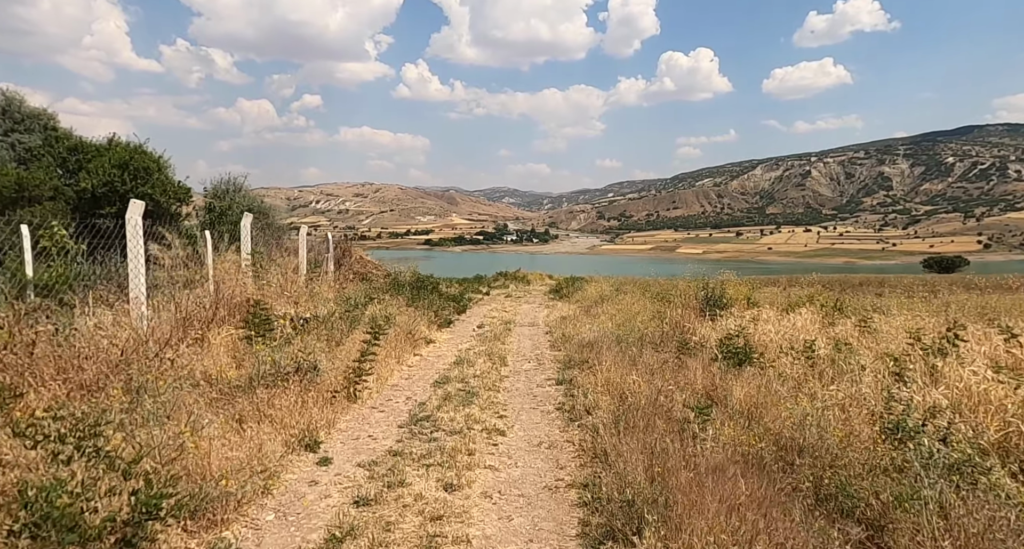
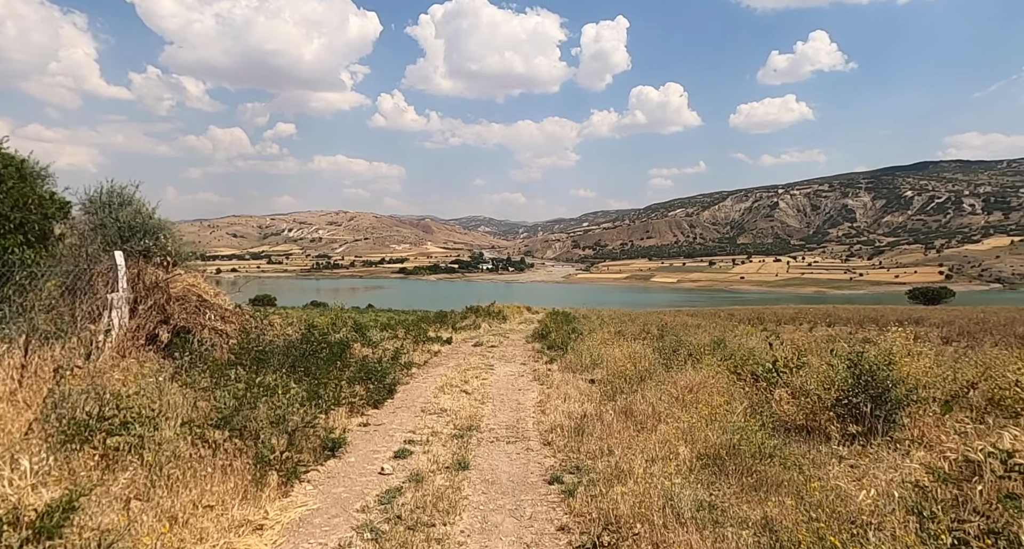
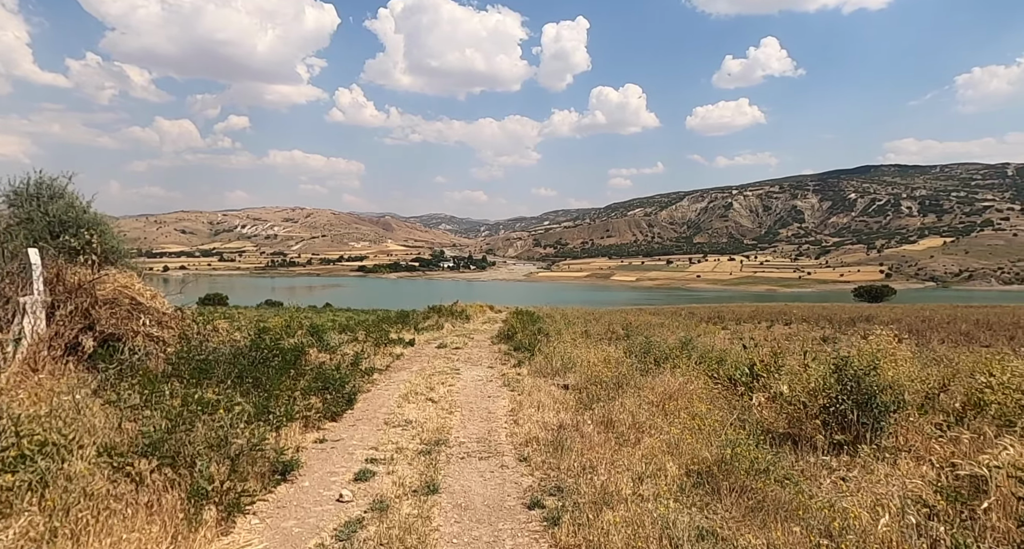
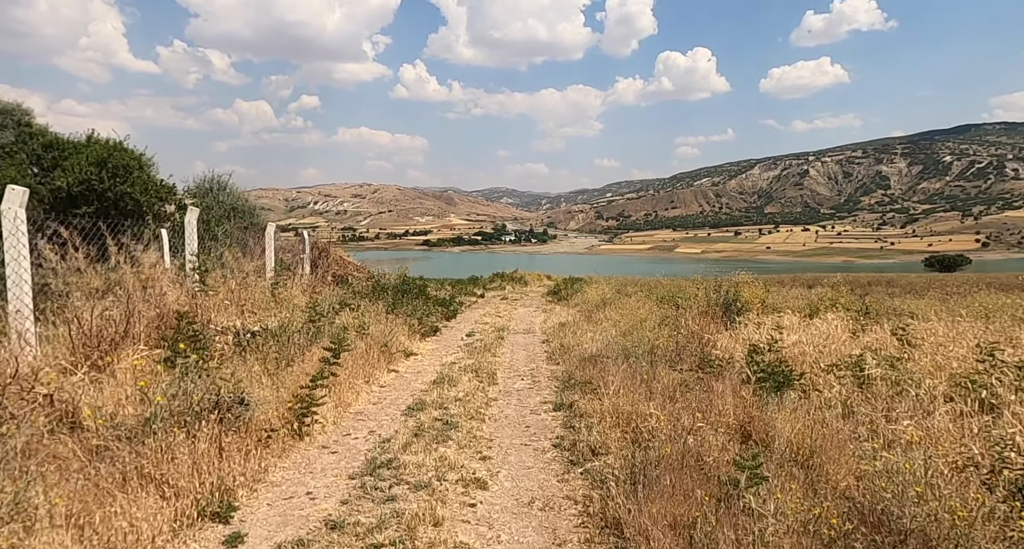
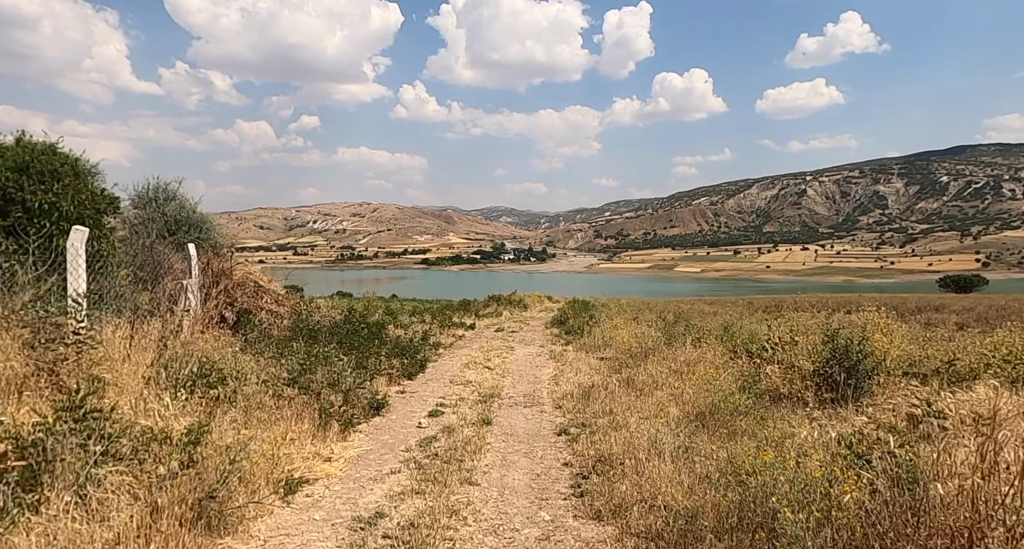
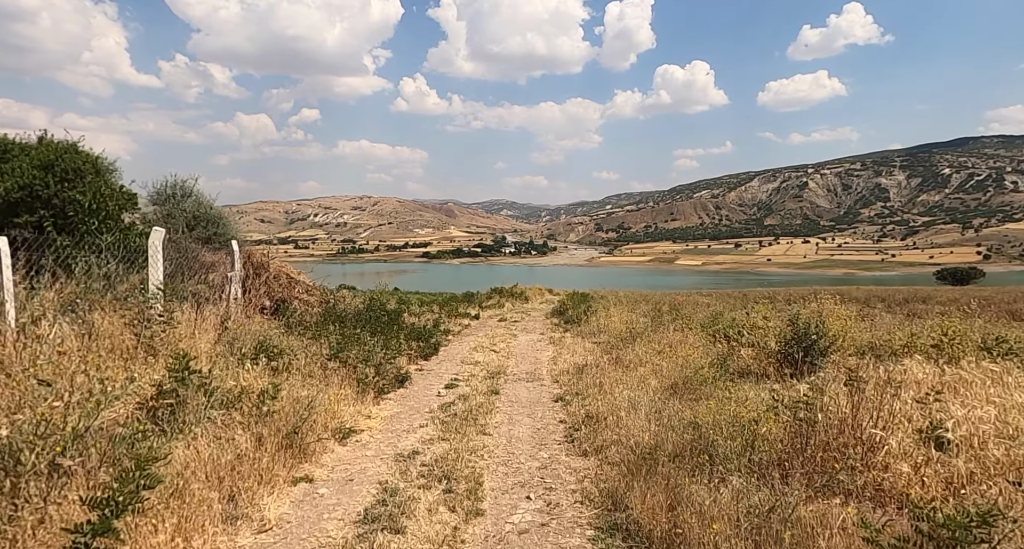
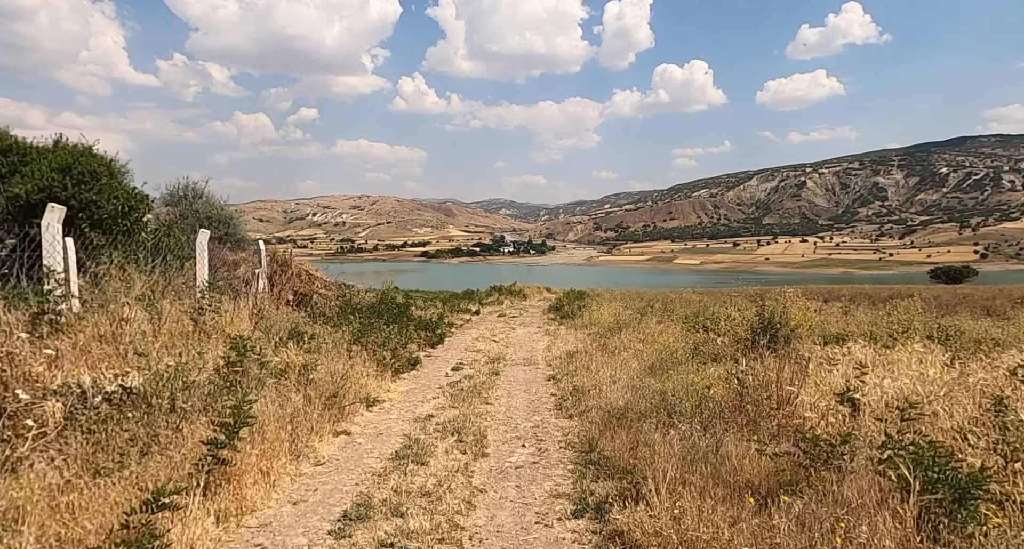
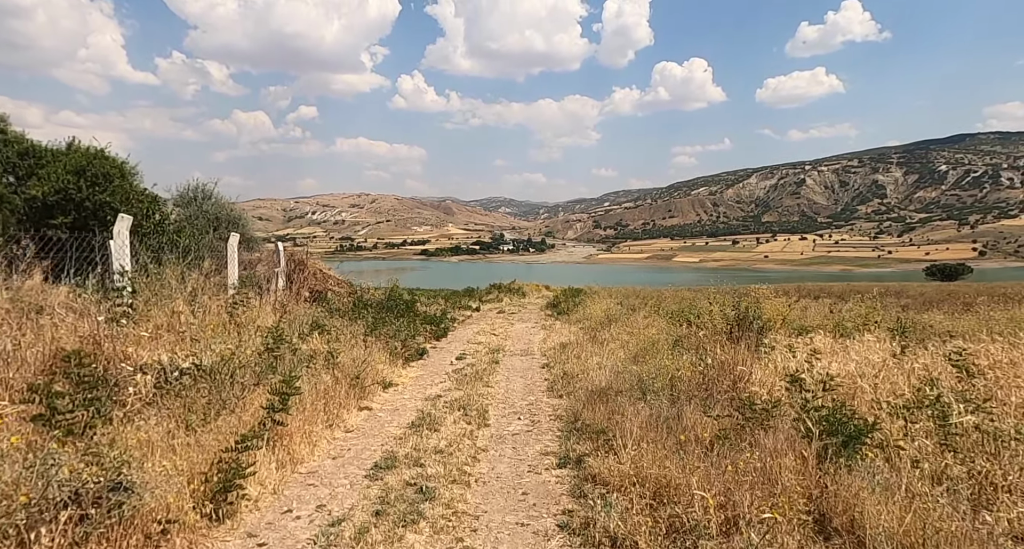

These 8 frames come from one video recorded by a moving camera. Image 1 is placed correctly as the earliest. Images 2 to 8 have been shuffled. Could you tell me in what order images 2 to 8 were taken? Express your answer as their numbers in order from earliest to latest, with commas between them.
4, 8, 7, 6, 5, 2, 3
